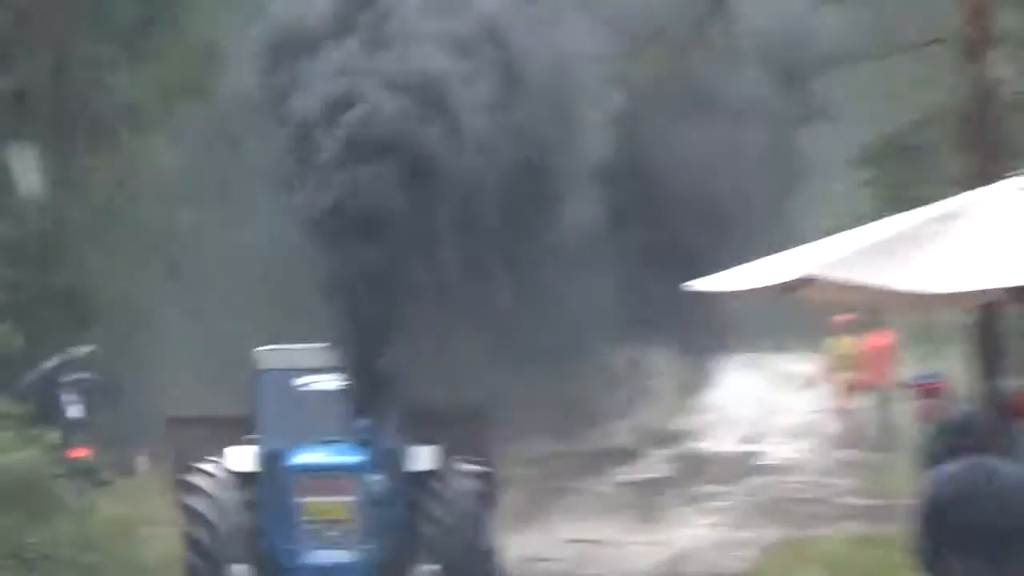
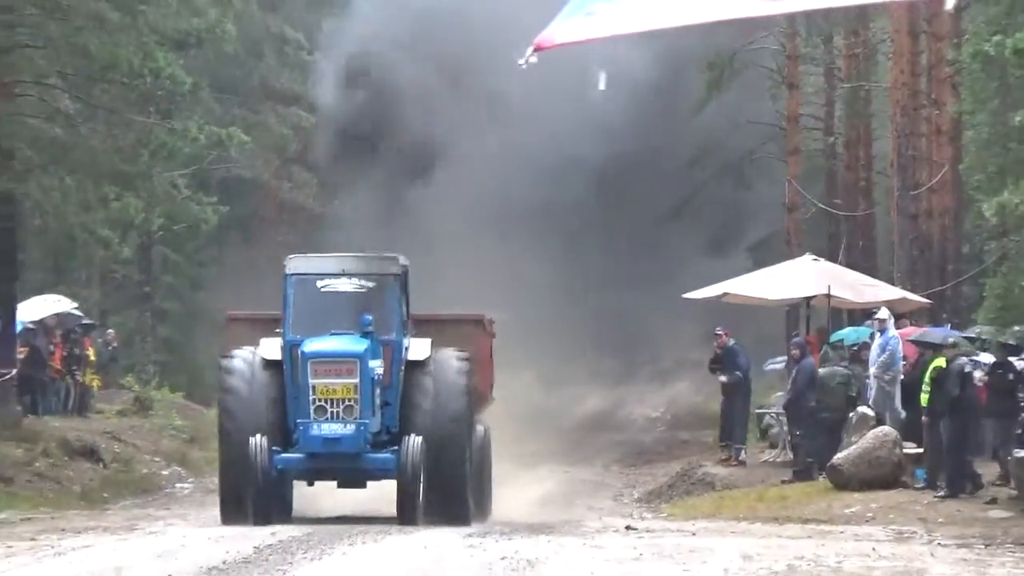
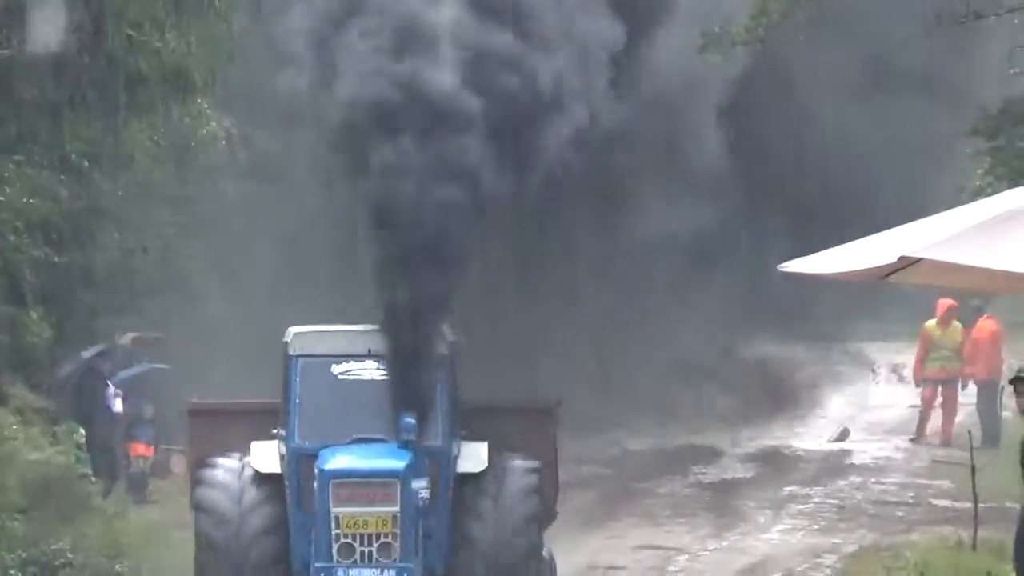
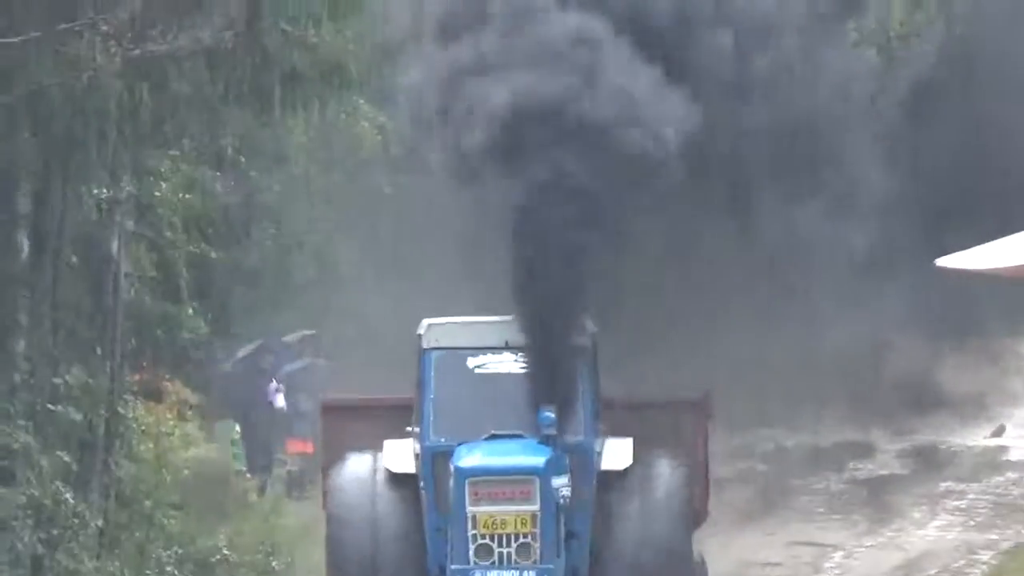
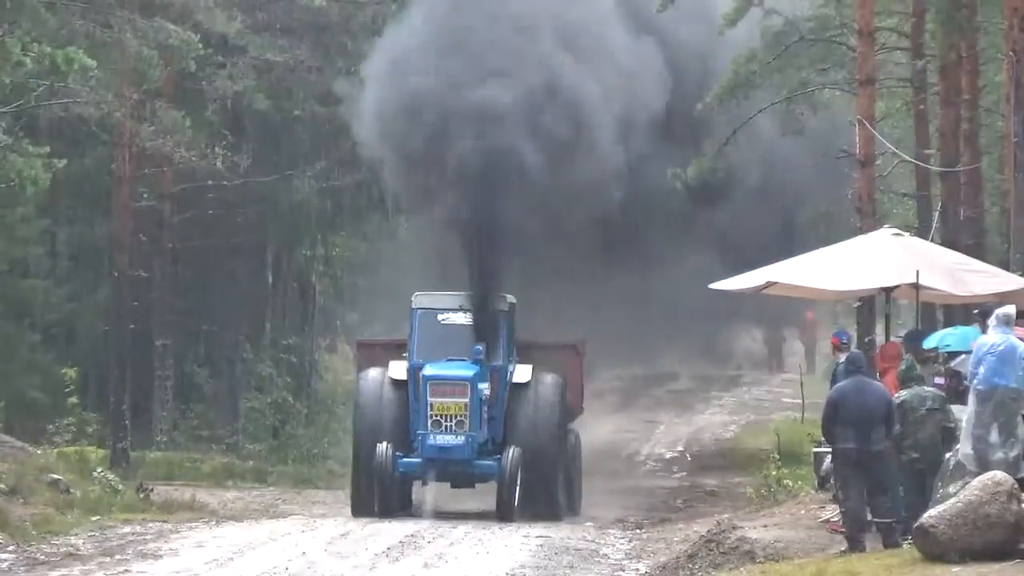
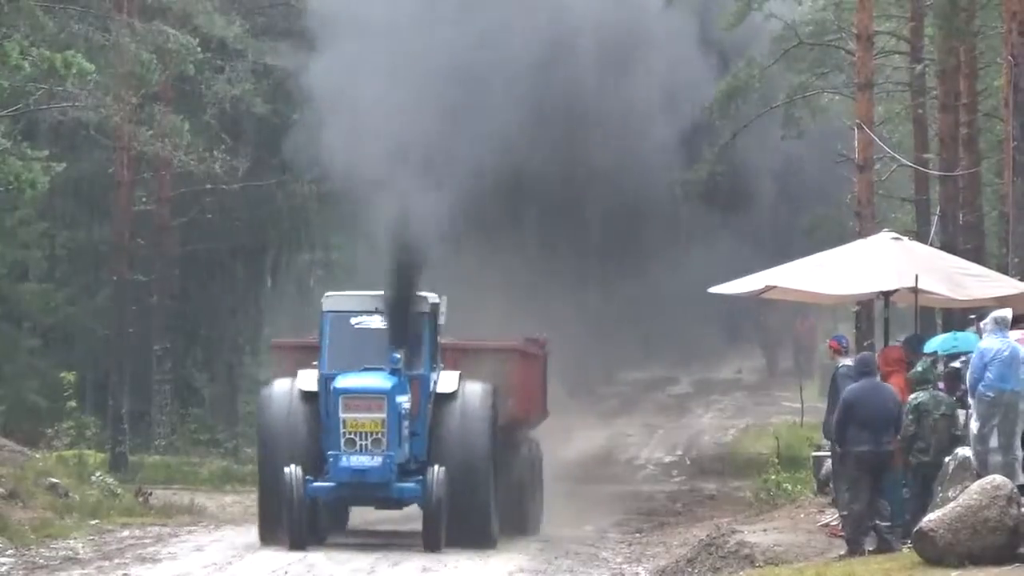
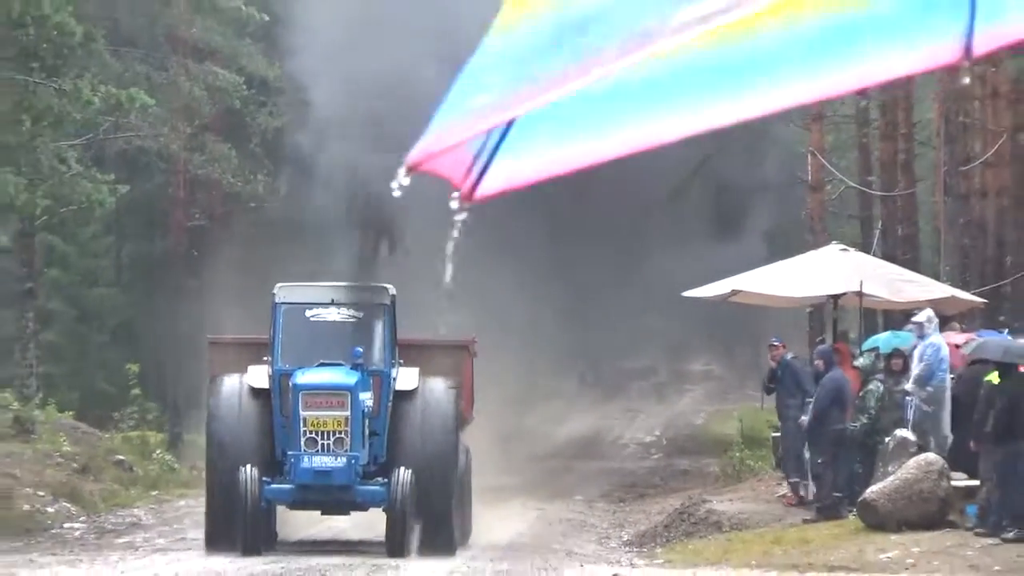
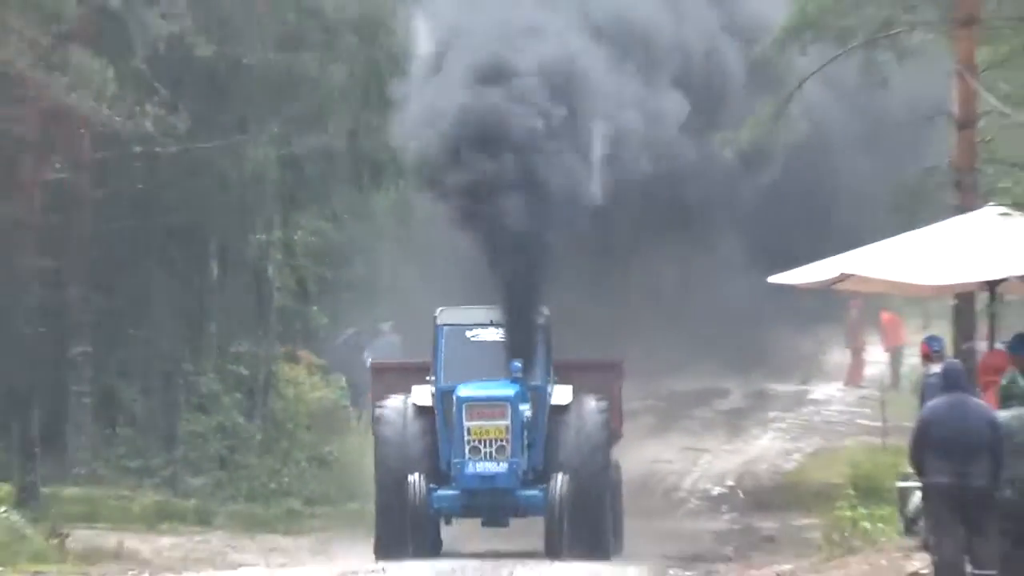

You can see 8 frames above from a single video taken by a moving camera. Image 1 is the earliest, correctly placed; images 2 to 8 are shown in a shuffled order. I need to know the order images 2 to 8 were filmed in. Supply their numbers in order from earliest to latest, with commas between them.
3, 4, 8, 5, 6, 7, 2
